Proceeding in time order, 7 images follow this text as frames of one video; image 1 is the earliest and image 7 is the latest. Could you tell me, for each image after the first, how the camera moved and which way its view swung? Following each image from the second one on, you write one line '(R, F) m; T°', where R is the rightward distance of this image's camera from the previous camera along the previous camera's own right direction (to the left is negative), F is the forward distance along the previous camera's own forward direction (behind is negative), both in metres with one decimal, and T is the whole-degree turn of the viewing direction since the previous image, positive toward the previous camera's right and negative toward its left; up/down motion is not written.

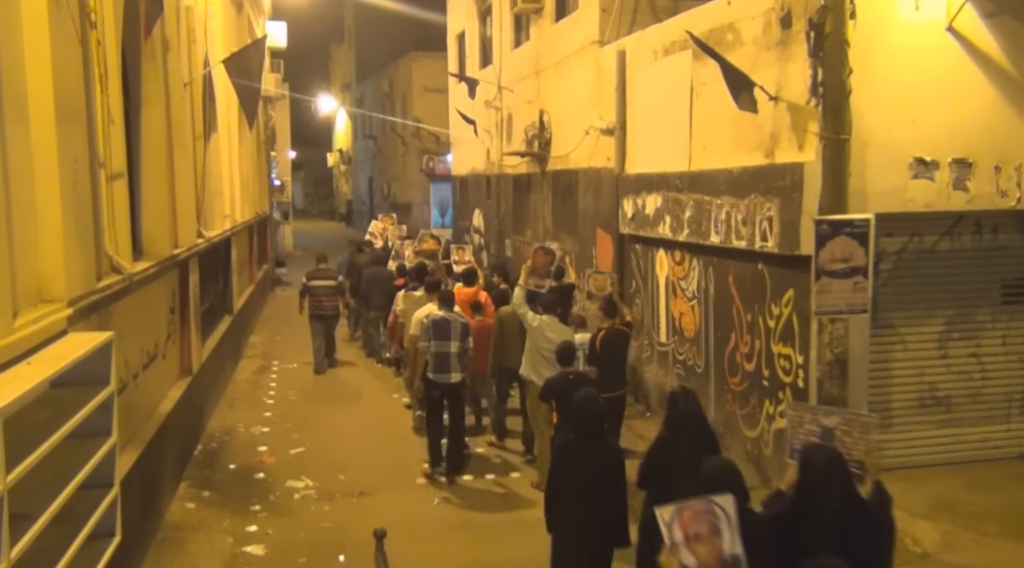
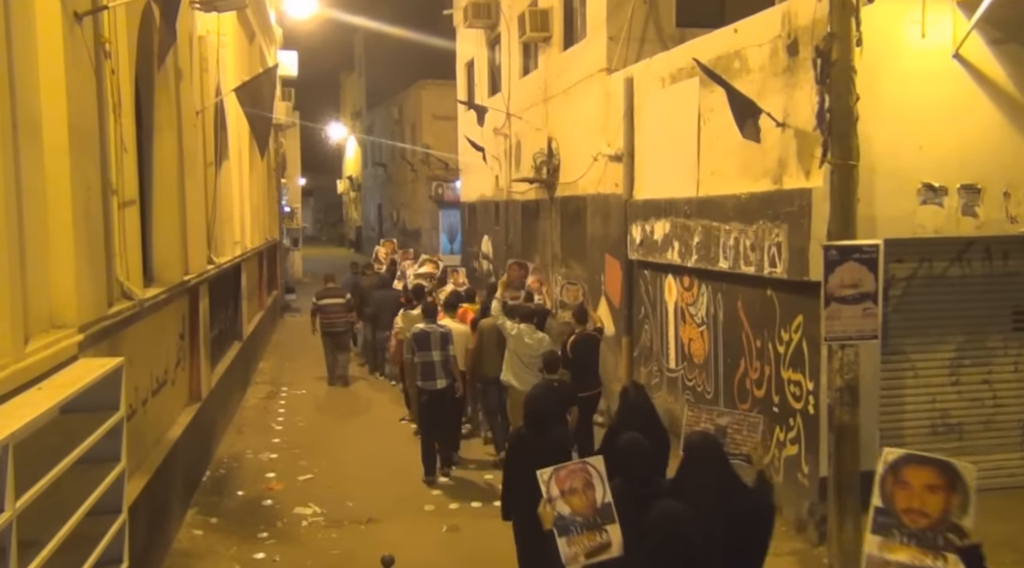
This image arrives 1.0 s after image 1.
(0.0, 0.0) m; -1°
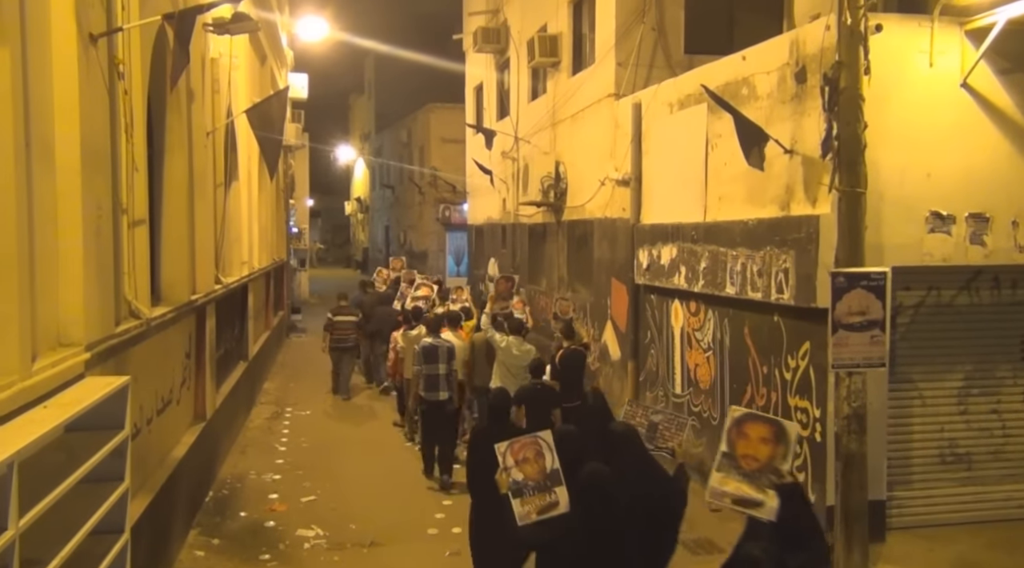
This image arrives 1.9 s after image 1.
(+0.1, 0.0) m; -1°
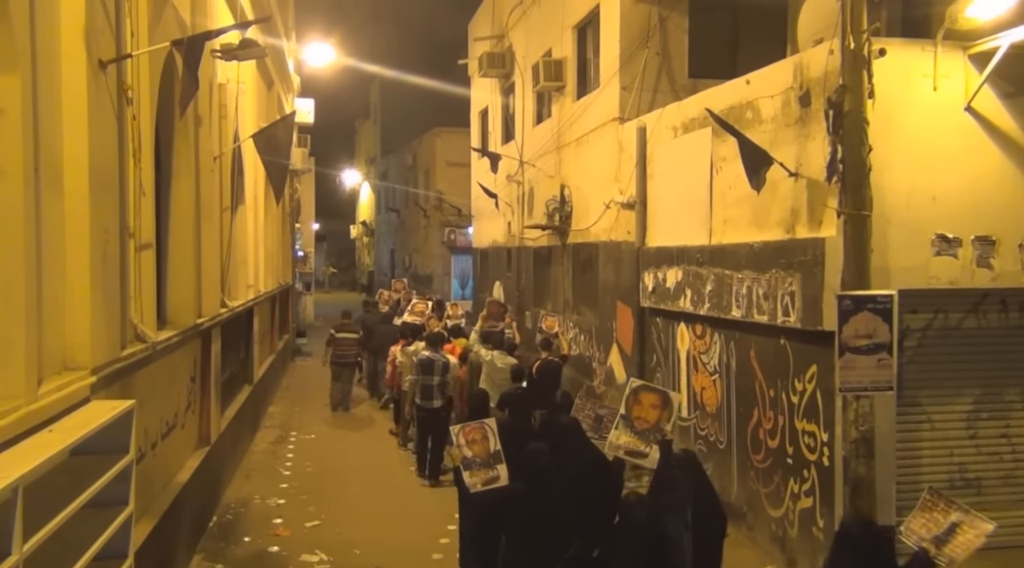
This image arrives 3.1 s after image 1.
(+0.1, 0.0) m; -1°
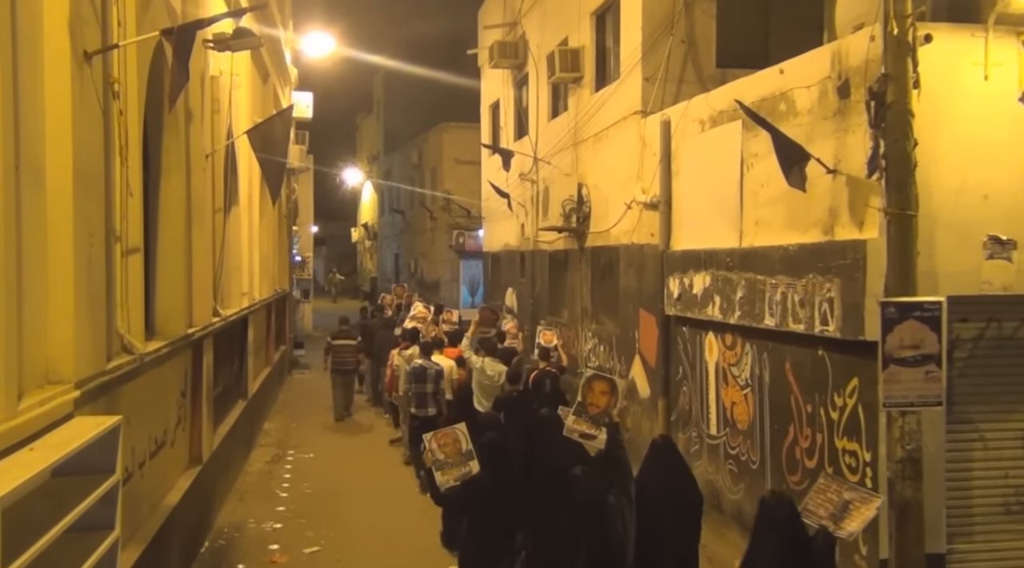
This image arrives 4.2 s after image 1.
(+0.1, +0.7) m; -1°
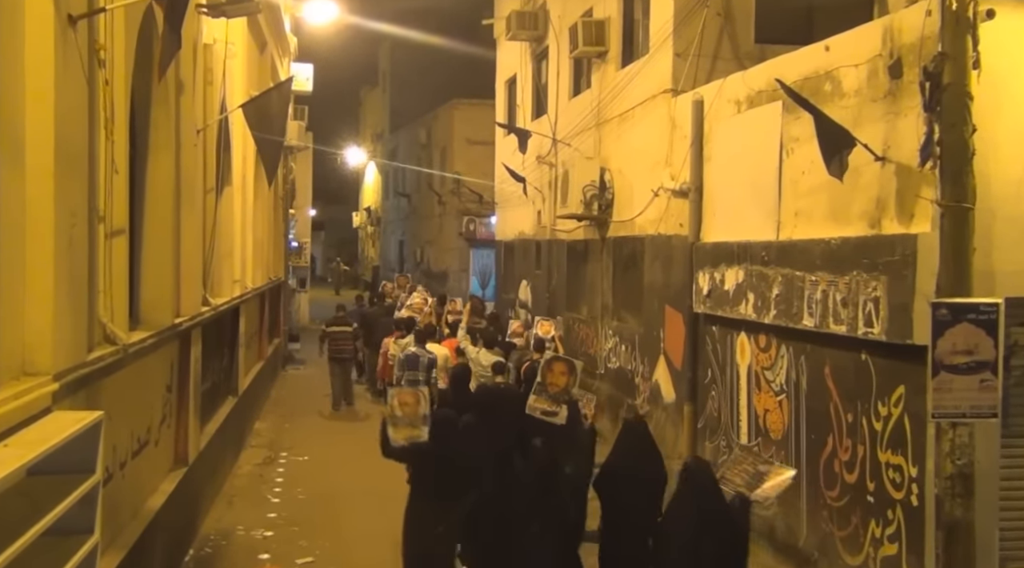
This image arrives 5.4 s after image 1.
(0.0, +0.7) m; -1°
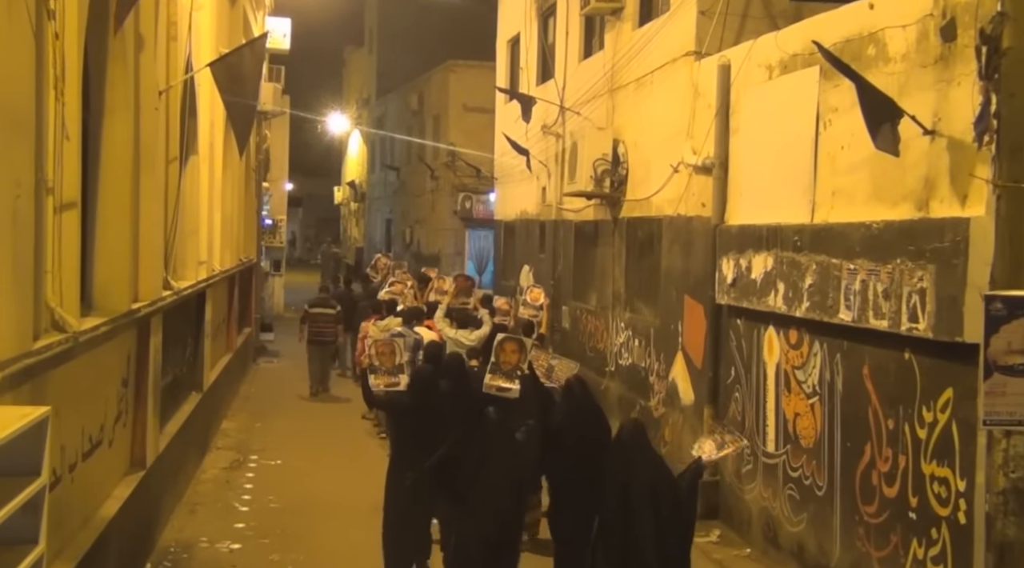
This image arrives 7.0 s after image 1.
(-0.1, +0.9) m; +1°
